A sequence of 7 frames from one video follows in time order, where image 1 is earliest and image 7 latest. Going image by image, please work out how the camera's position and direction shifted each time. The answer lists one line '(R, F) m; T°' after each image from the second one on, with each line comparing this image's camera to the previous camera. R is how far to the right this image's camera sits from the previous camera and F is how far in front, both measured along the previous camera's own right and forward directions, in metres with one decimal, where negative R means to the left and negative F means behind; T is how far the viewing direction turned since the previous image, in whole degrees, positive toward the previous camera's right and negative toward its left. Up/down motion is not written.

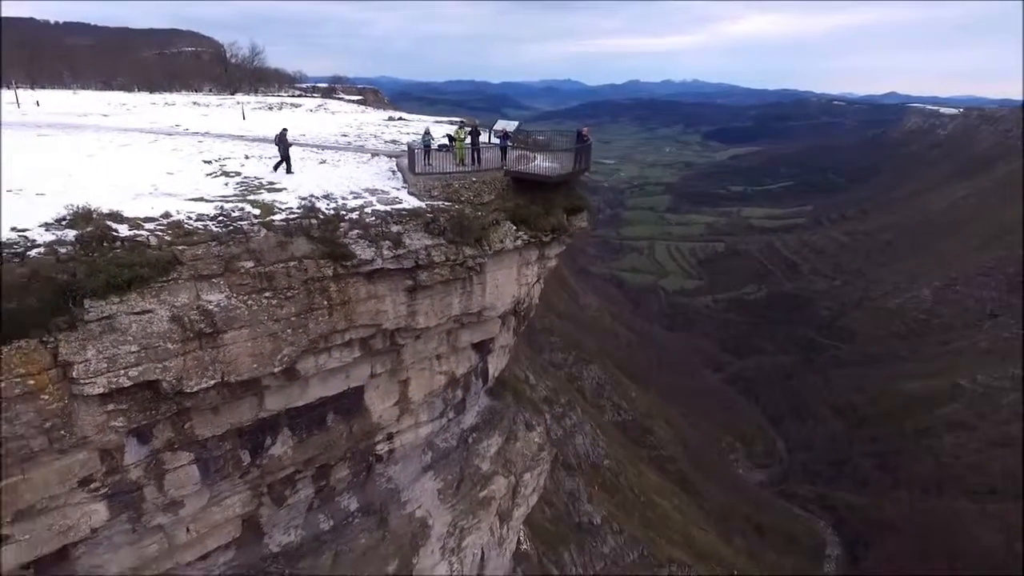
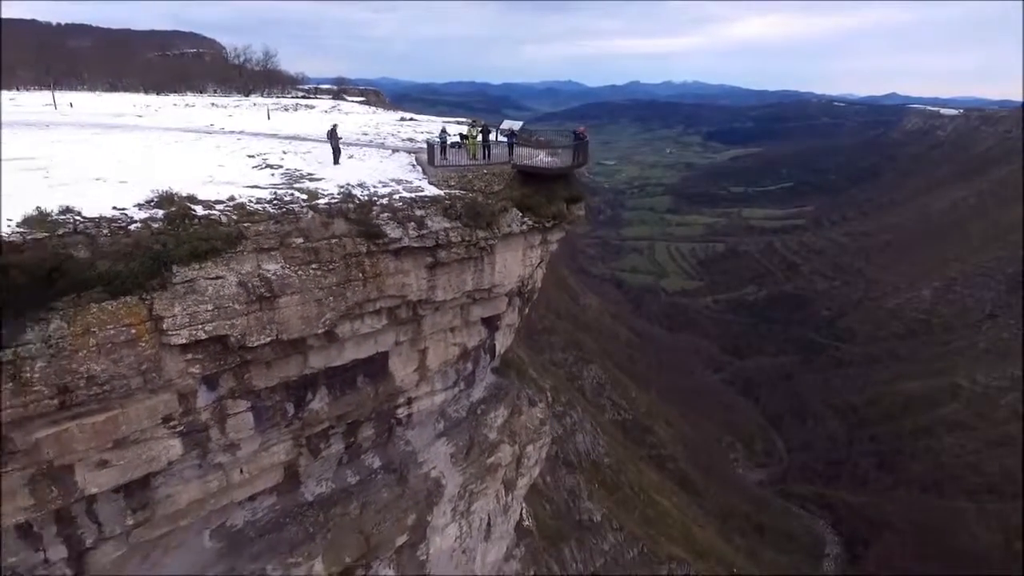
(-0.1, -0.9) m; 0°
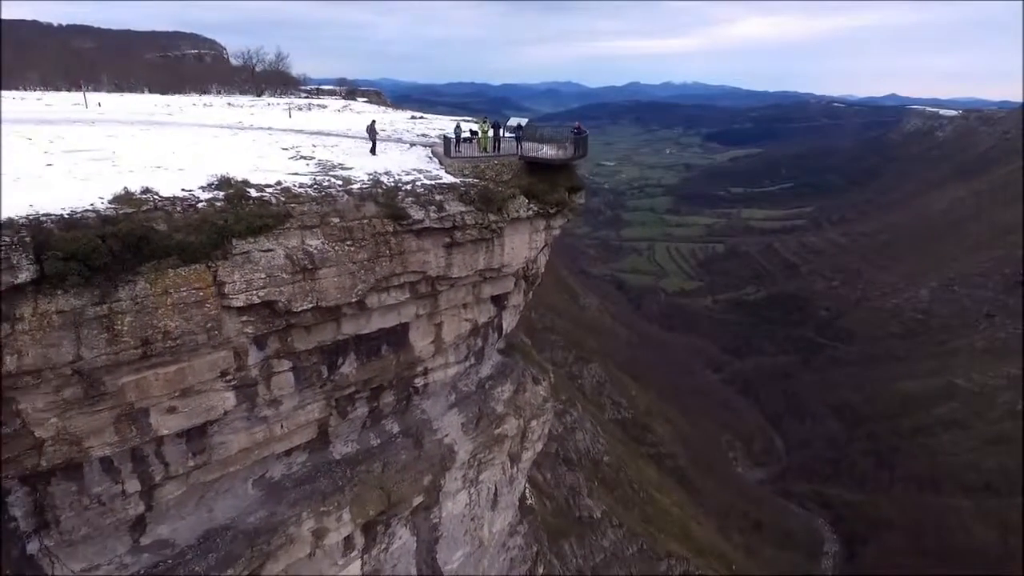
(-0.1, -0.8) m; 0°
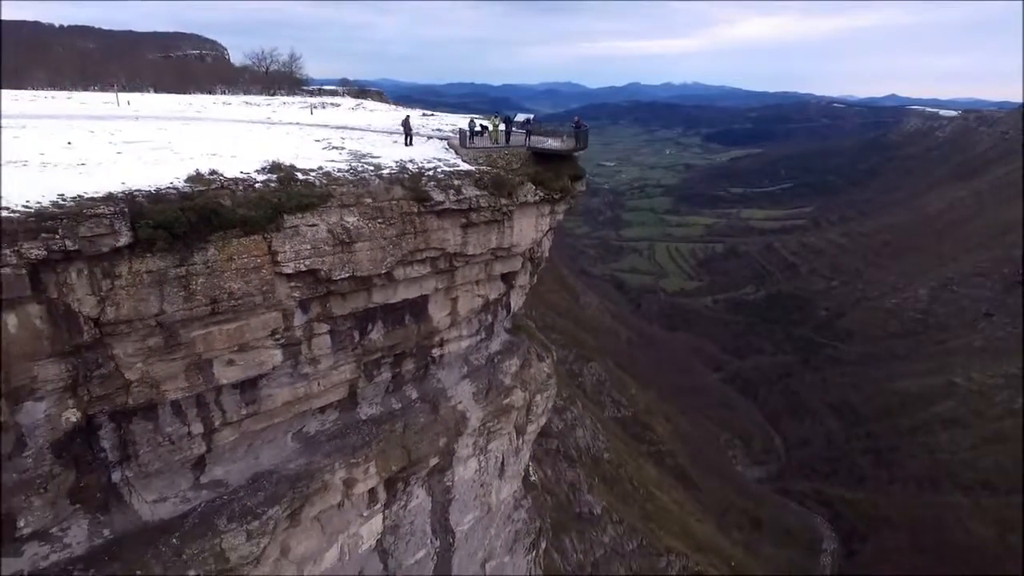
(-0.1, -1.0) m; 0°
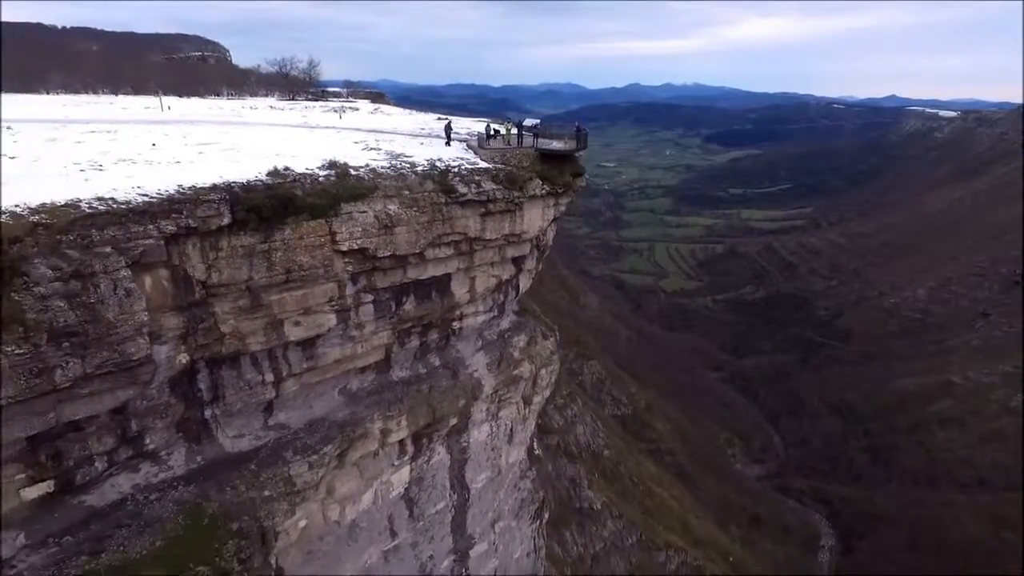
(-0.2, -1.6) m; 0°
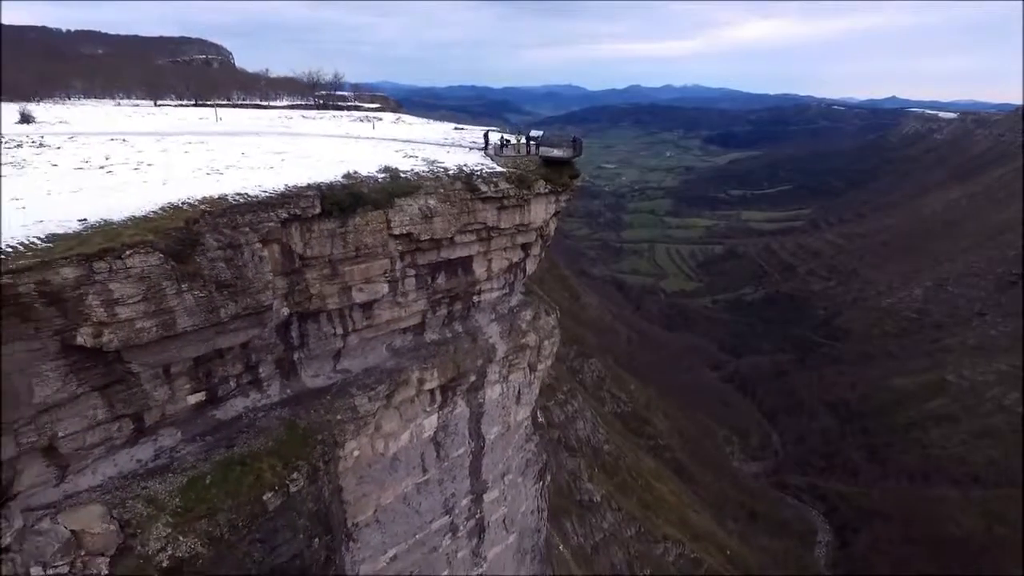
(-0.2, -2.7) m; 0°
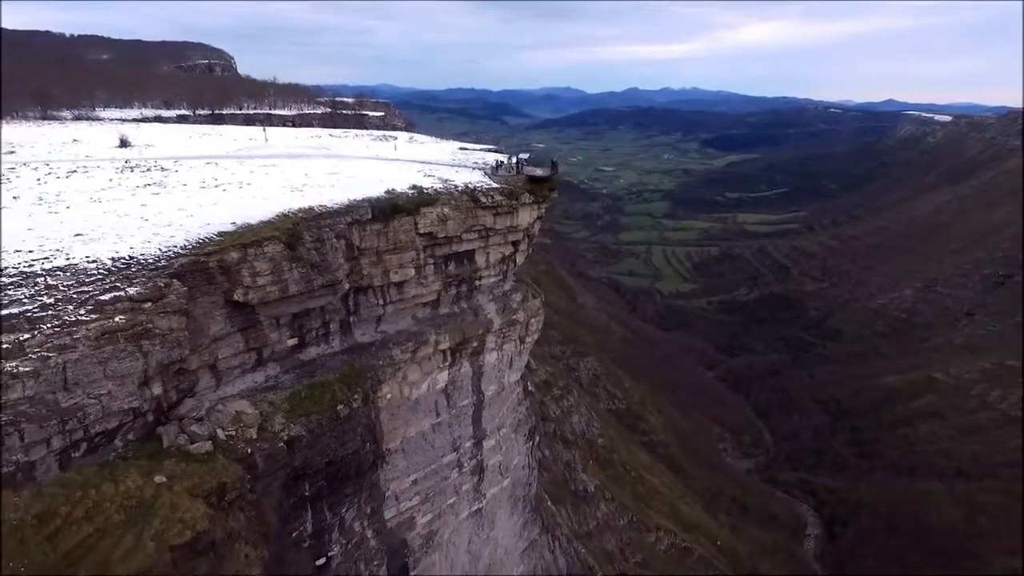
(+0.2, -4.4) m; 0°
